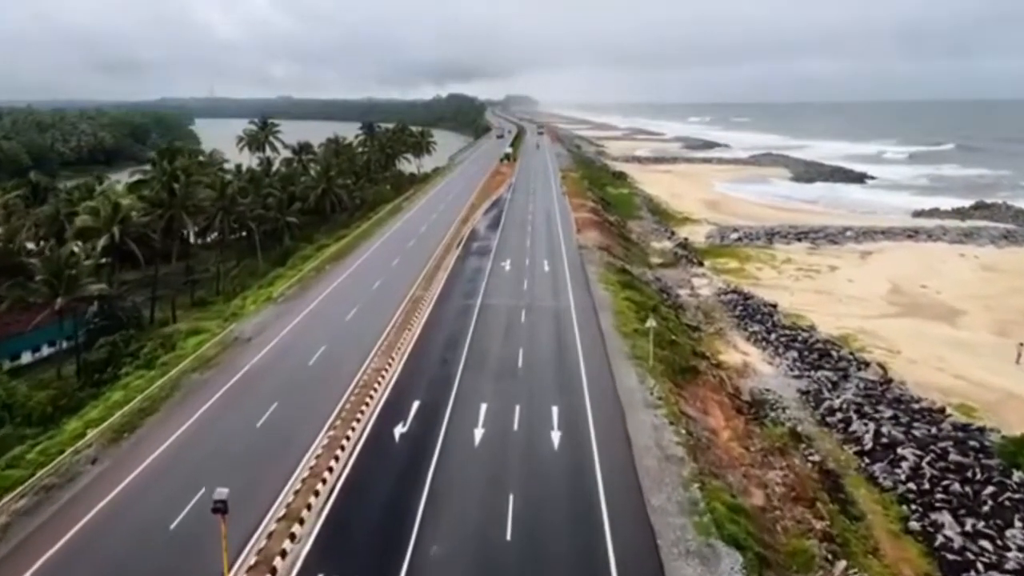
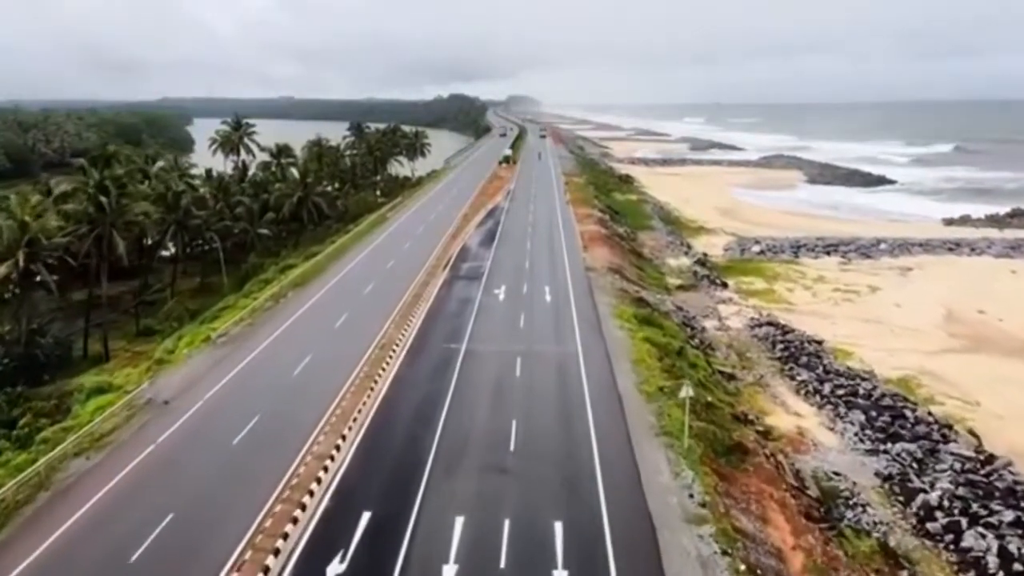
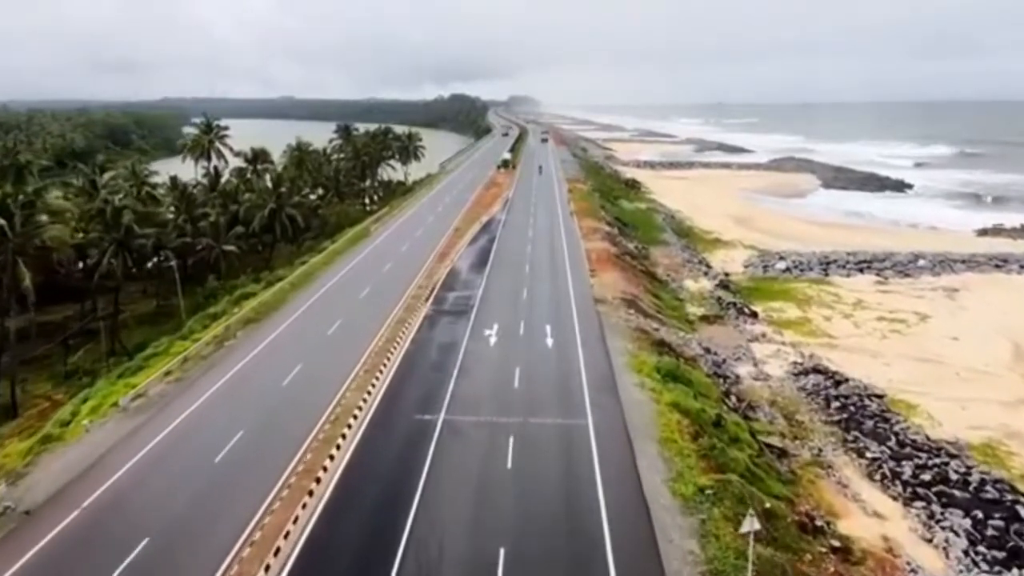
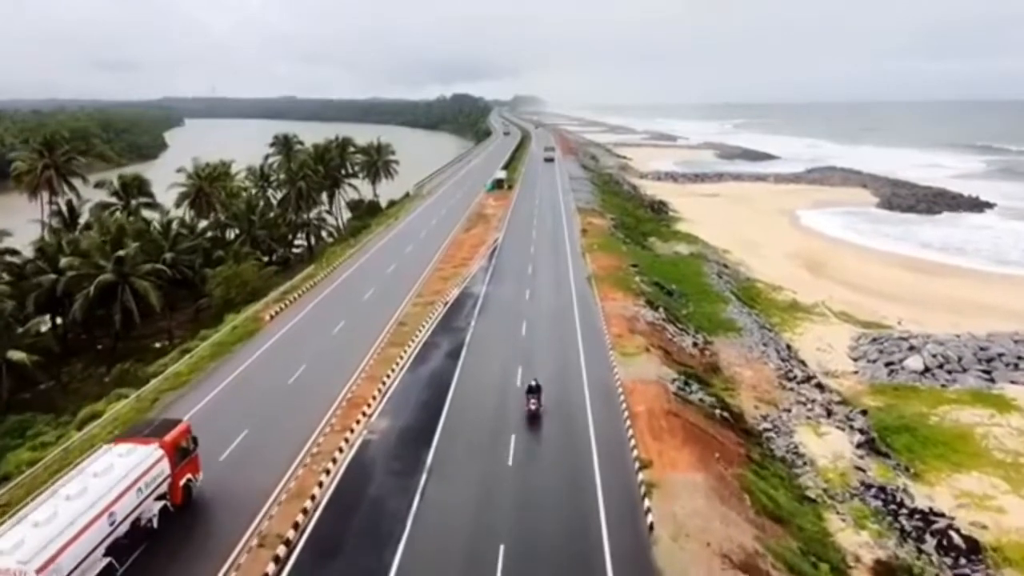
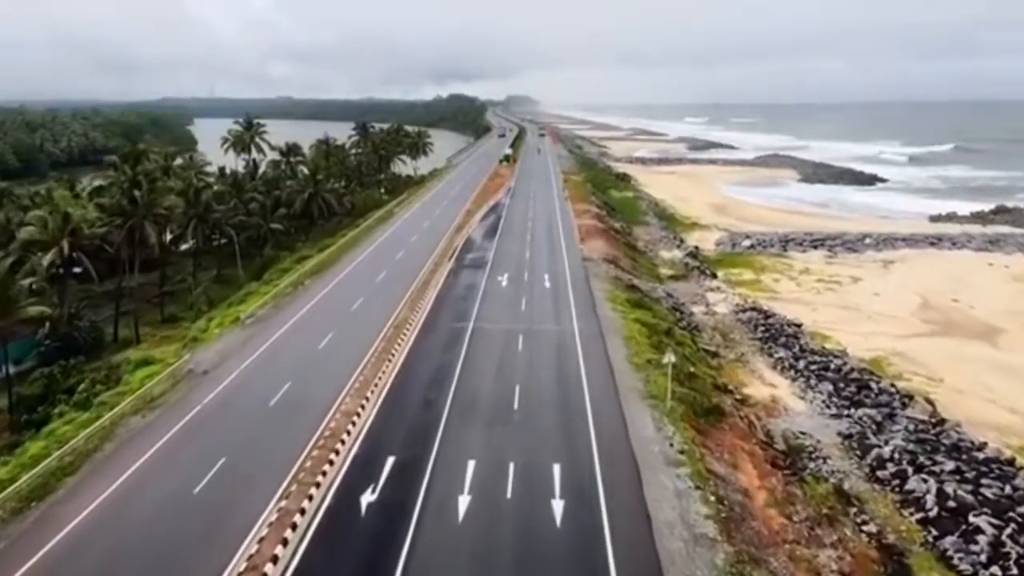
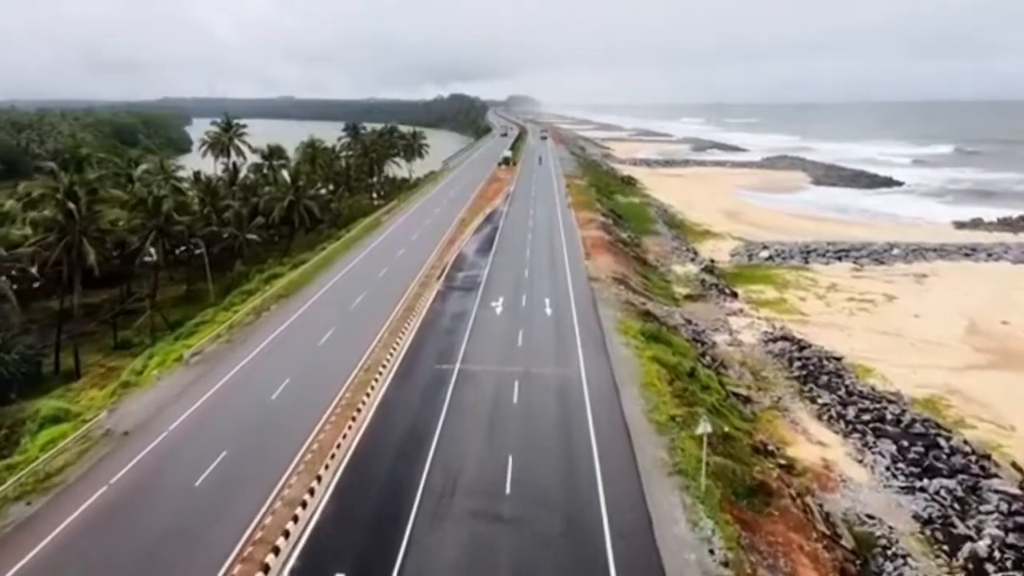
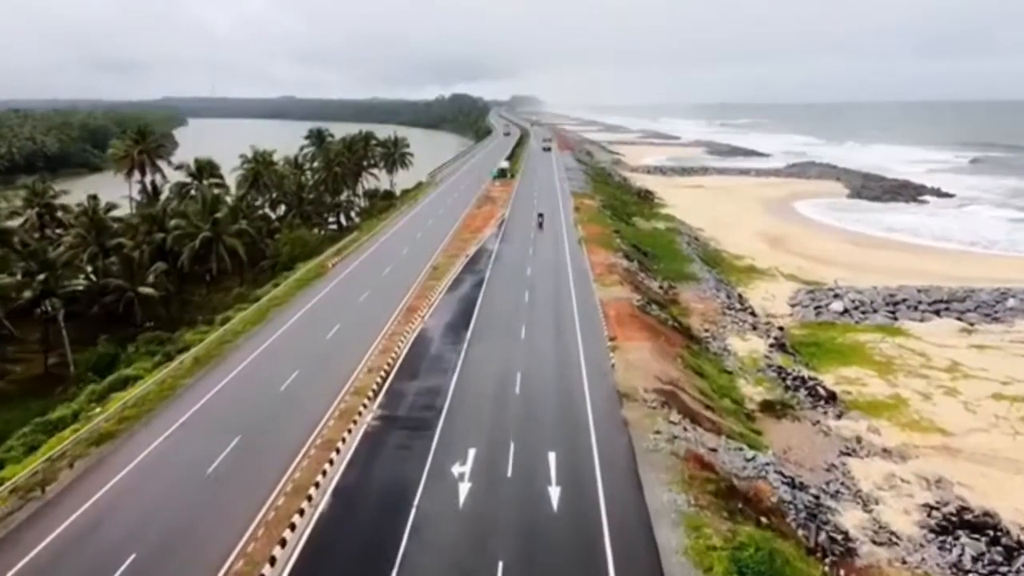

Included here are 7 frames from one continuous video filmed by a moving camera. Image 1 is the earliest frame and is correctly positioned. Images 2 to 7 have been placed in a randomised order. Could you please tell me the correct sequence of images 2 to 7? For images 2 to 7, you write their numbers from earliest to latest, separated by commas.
5, 2, 6, 3, 7, 4
